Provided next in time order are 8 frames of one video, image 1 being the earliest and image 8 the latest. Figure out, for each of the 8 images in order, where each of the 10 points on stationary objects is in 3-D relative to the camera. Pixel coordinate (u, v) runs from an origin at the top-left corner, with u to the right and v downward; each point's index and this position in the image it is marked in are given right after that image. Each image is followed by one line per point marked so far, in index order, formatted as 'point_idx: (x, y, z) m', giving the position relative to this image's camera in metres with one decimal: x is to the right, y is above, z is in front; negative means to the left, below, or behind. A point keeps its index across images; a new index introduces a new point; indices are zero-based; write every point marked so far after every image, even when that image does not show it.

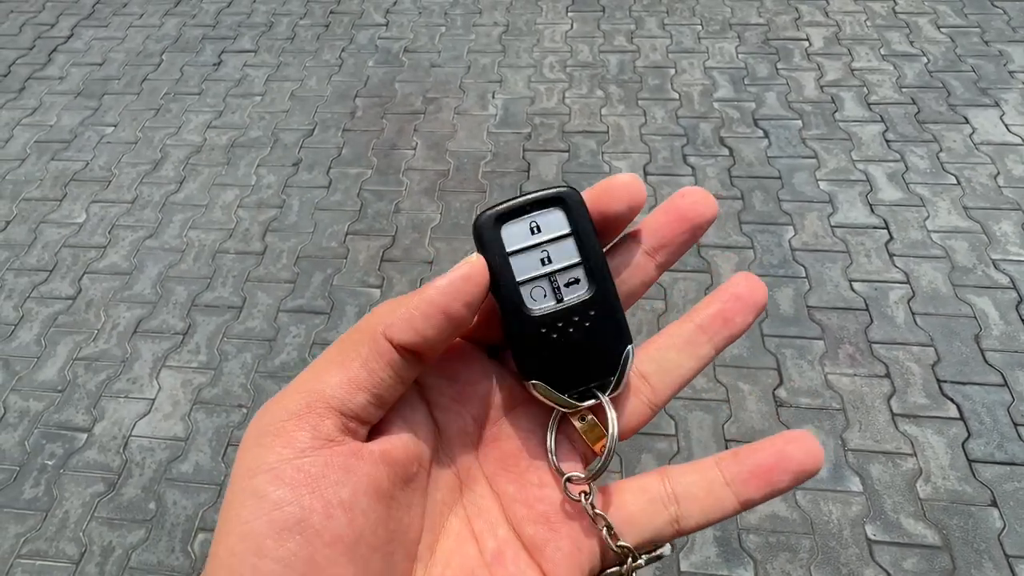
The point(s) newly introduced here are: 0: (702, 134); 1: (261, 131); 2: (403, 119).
0: (+0.6, +0.5, +2.9) m
1: (-0.8, +0.5, +3.1) m
2: (-0.4, +0.6, +3.1) m
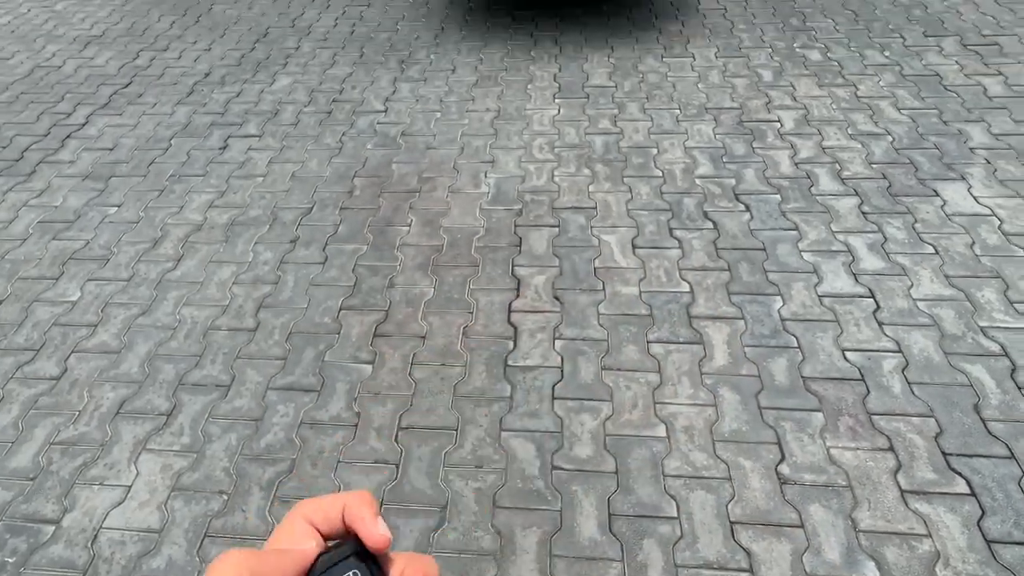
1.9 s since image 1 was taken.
0: (+0.6, +0.3, +3.0) m
1: (-0.9, +0.3, +3.1) m
2: (-0.4, +0.3, +3.1) m
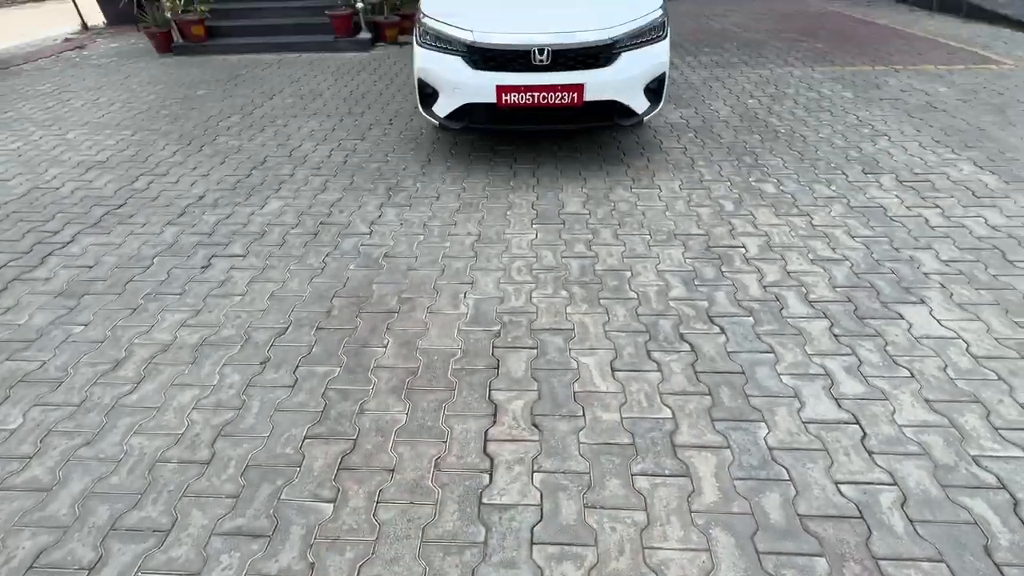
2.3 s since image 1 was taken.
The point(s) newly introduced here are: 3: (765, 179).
0: (+0.5, -0.1, +2.9) m
1: (-0.9, -0.1, +3.0) m
2: (-0.5, -0.1, +3.0) m
3: (+1.2, +0.5, +4.2) m
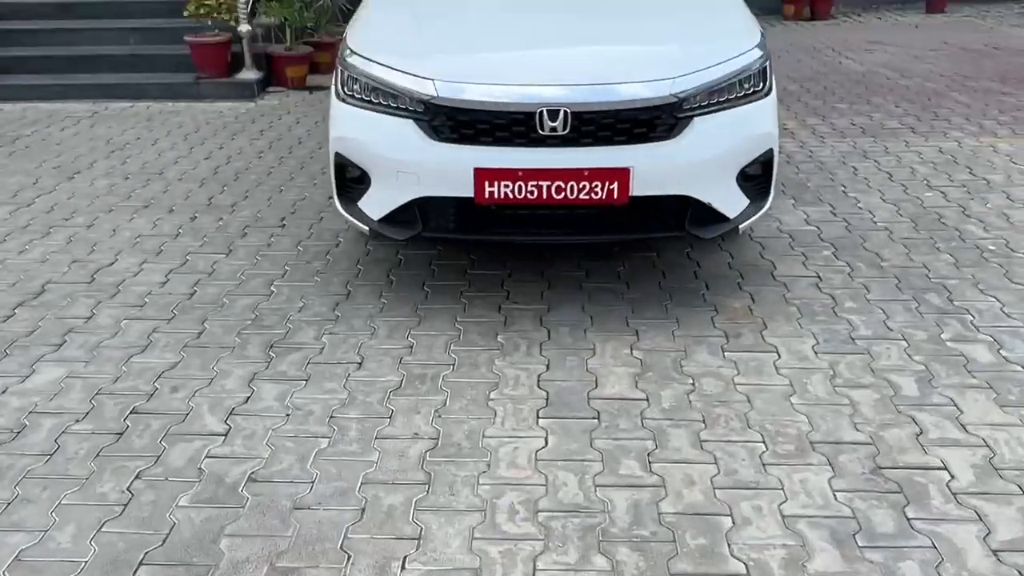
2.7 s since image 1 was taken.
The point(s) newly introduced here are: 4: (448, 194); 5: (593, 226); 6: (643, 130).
0: (+0.5, -0.6, +2.1) m
1: (-0.9, -0.5, +2.0) m
2: (-0.4, -0.5, +2.1) m
3: (+1.0, 0.0, +3.5) m
4: (-0.2, +0.3, +3.2) m
5: (+0.3, +0.2, +3.3) m
6: (+0.5, +0.6, +3.1) m
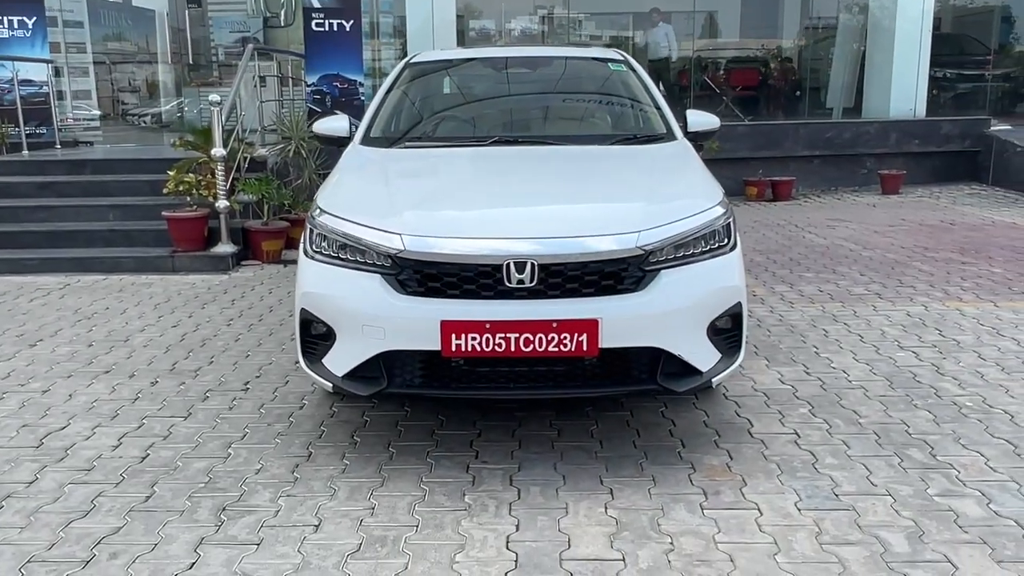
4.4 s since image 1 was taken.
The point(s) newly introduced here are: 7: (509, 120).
0: (+0.5, -0.9, +1.9) m
1: (-1.0, -0.8, +1.7) m
2: (-0.5, -0.8, +1.8) m
3: (+0.9, -0.6, +3.4) m
4: (-0.3, -0.2, +3.1) m
5: (+0.2, -0.3, +3.2) m
6: (+0.3, 0.0, +3.1) m
7: (0.0, +0.9, +4.7) m
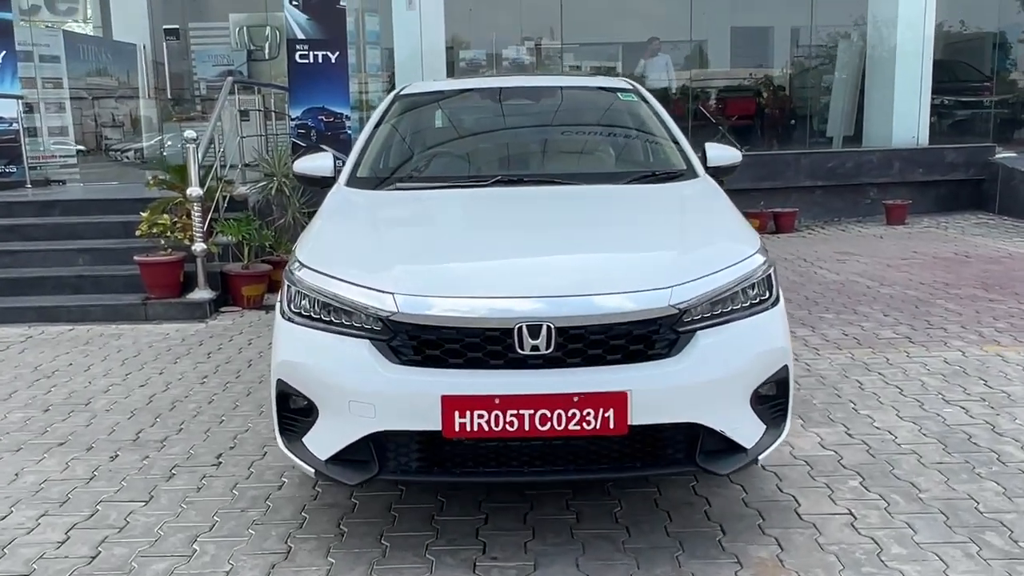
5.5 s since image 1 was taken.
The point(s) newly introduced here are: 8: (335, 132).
0: (+0.5, -1.0, +1.4) m
1: (-0.9, -1.0, +1.2) m
2: (-0.4, -1.0, +1.4) m
3: (+1.0, -0.8, +3.0) m
4: (-0.3, -0.4, +2.6) m
5: (+0.2, -0.5, +2.7) m
6: (+0.4, -0.2, +2.7) m
7: (0.0, +0.6, +4.3) m
8: (-2.0, +1.7, +10.0) m
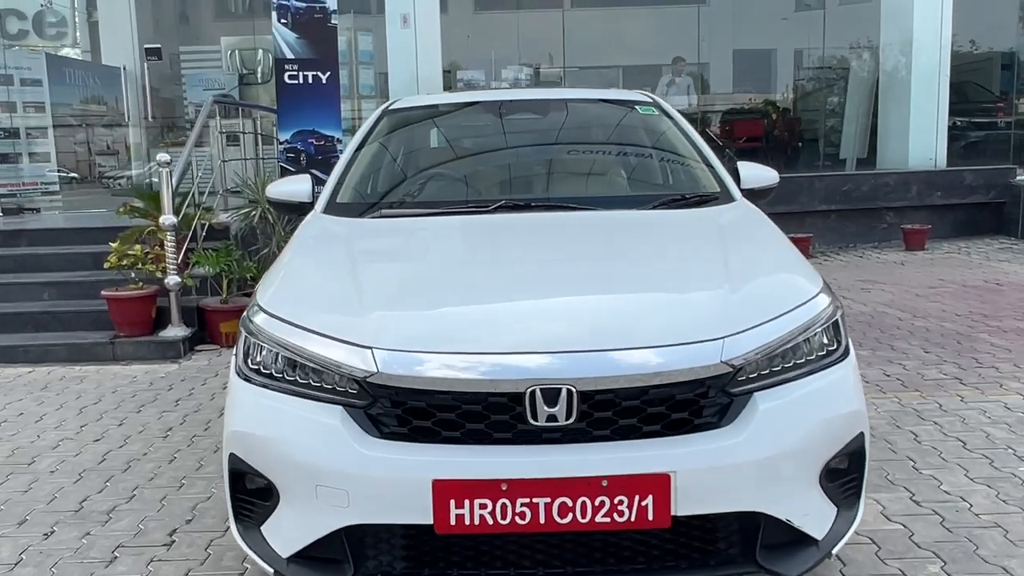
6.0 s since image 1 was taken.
0: (+0.6, -1.1, +0.8) m
1: (-0.9, -1.1, +0.7) m
2: (-0.4, -1.1, +0.8) m
3: (+1.0, -0.9, +2.4) m
4: (-0.3, -0.5, +2.1) m
5: (+0.2, -0.6, +2.2) m
6: (+0.4, -0.3, +2.1) m
7: (0.0, +0.5, +3.8) m
8: (-2.0, +1.4, +9.5) m
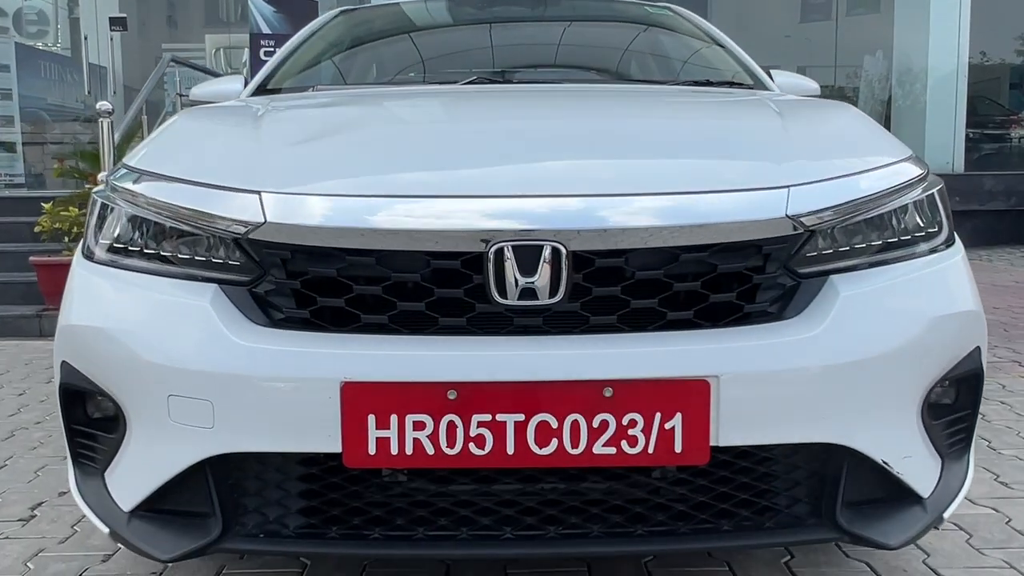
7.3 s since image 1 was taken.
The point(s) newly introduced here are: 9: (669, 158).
0: (+0.5, -0.8, +0.1) m
1: (-0.9, -0.7, -0.1) m
2: (-0.5, -0.7, 0.0) m
3: (+0.9, -0.6, +1.7) m
4: (-0.3, -0.2, +1.4) m
5: (+0.2, -0.4, +1.4) m
6: (+0.3, 0.0, +1.4) m
7: (-0.1, +0.7, +3.1) m
8: (-2.1, +1.5, +8.9) m
9: (+0.3, +0.2, +1.5) m
